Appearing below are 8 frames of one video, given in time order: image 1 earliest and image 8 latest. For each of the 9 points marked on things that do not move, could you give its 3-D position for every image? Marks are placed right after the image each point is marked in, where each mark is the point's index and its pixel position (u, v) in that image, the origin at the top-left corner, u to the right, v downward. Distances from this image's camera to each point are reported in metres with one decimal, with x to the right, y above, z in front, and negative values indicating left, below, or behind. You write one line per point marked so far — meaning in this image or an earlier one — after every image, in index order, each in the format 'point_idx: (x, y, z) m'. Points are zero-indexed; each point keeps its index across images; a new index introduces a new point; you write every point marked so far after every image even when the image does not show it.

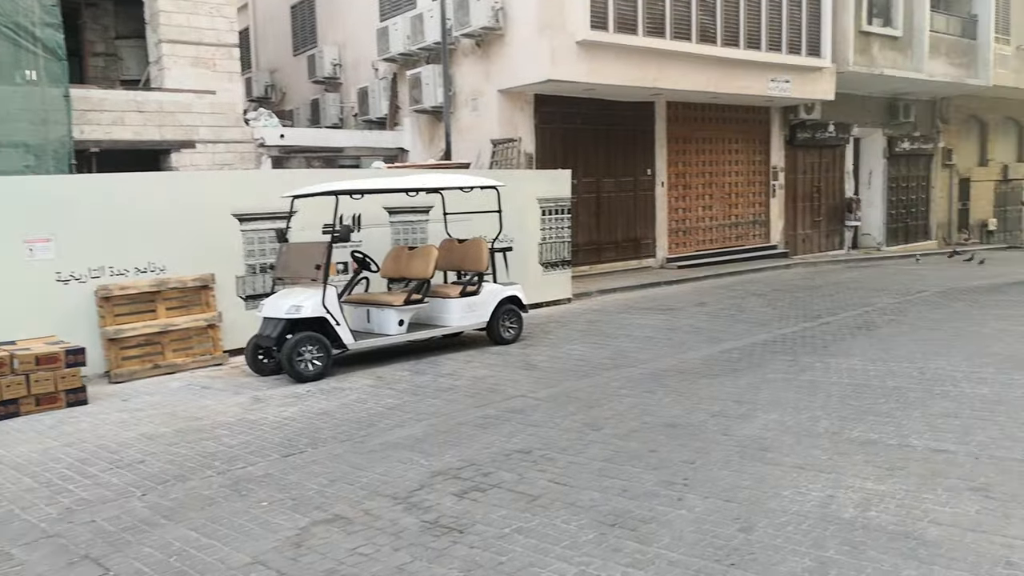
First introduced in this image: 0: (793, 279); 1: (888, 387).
0: (+5.6, +0.2, +16.9) m
1: (+3.0, -0.8, +6.7) m
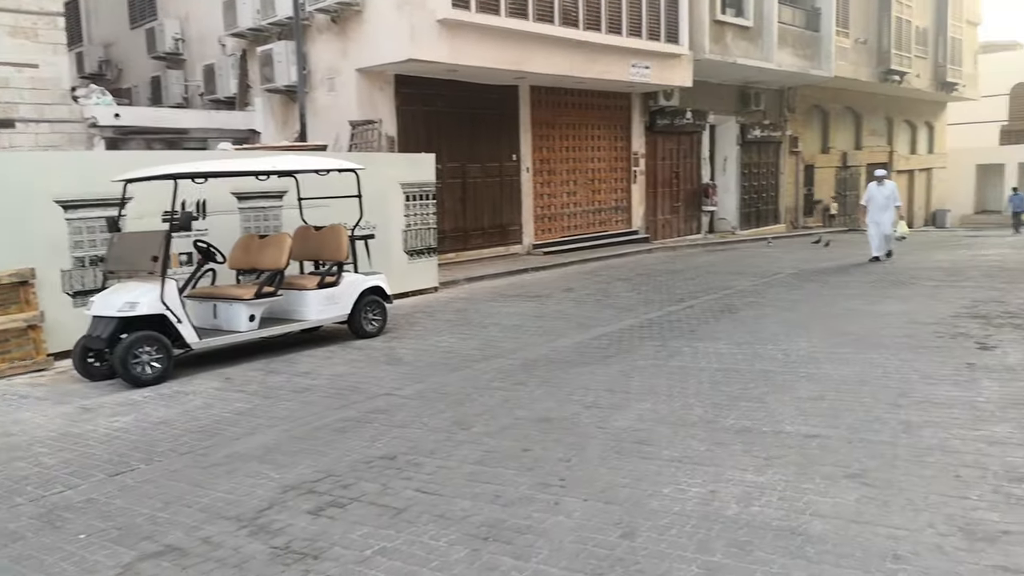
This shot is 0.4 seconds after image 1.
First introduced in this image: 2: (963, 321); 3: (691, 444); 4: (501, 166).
0: (+2.9, +0.5, +17.1) m
1: (+1.9, -0.7, +6.7) m
2: (+4.5, -0.3, +8.4) m
3: (+1.0, -0.9, +4.8) m
4: (-0.2, +2.5, +16.9) m
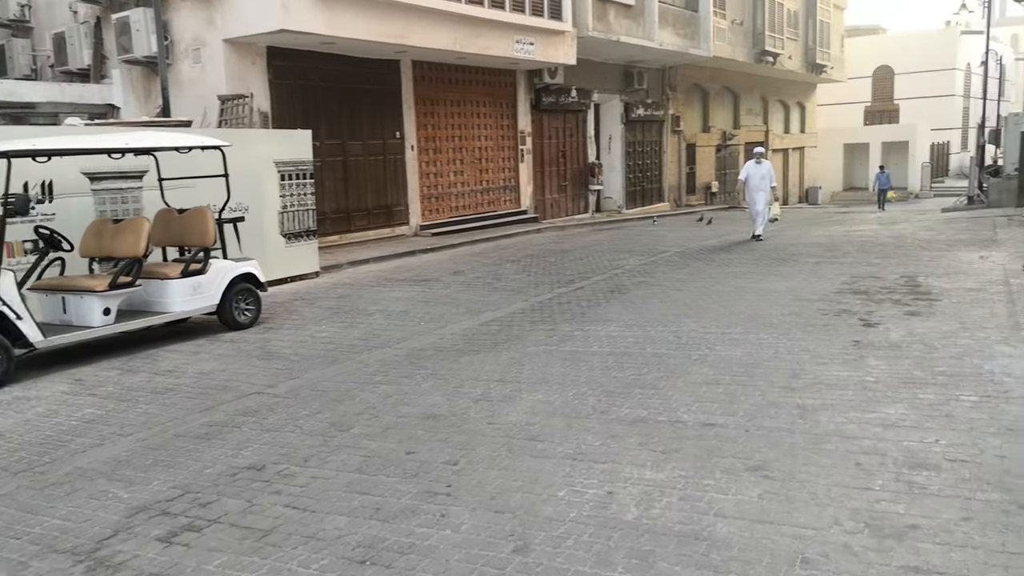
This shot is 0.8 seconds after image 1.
0: (+0.6, +0.9, +17.0) m
1: (+1.1, -0.5, +6.5) m
2: (+3.3, -0.1, +8.5) m
3: (+0.4, -0.8, +4.6) m
4: (-2.5, +2.8, +16.3) m
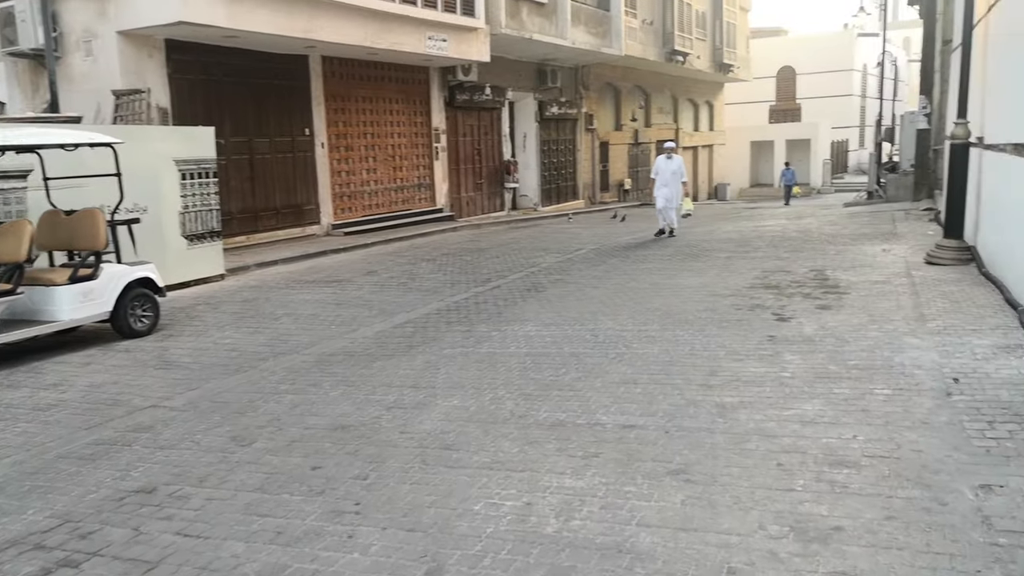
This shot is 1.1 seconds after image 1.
0: (-1.0, +0.9, +16.7) m
1: (+0.4, -0.5, +6.4) m
2: (+2.5, 0.0, +8.6) m
3: (0.0, -0.8, +4.4) m
4: (-4.1, +2.7, +15.8) m
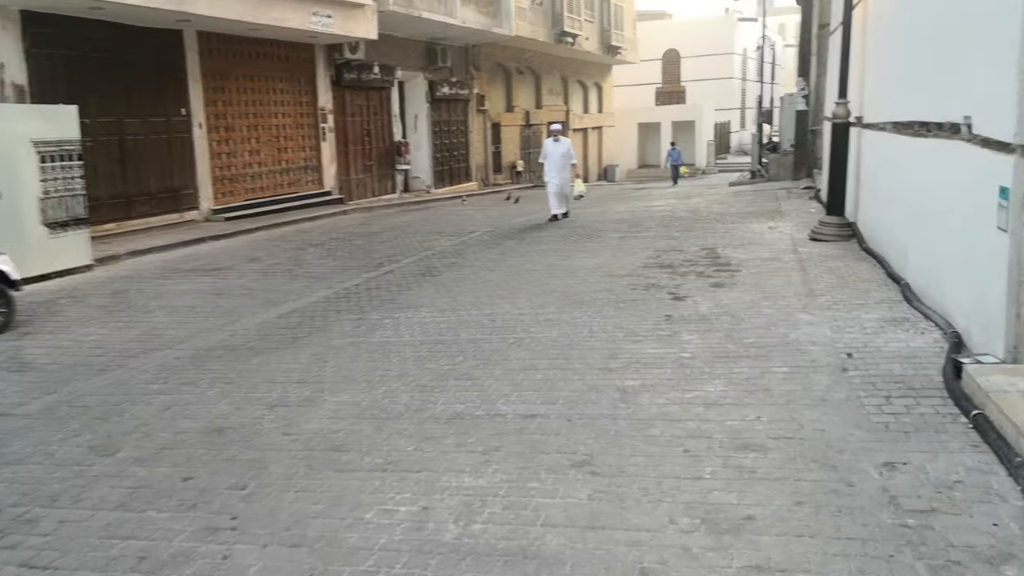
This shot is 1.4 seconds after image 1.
0: (-3.1, +1.2, +16.2) m
1: (-0.4, -0.4, +6.1) m
2: (+1.4, +0.2, +8.5) m
3: (-0.6, -0.7, +4.1) m
4: (-6.1, +2.9, +14.8) m
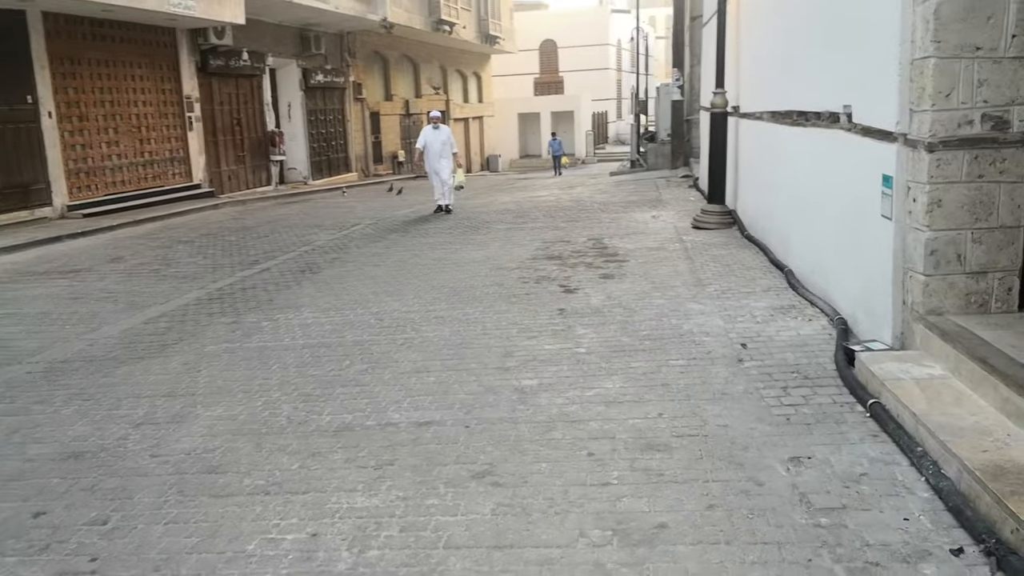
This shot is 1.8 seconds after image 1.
0: (-5.3, +1.2, +15.3) m
1: (-1.1, -0.4, +5.8) m
2: (+0.3, +0.2, +8.4) m
3: (-1.0, -0.8, +3.7) m
4: (-8.1, +2.9, +13.6) m
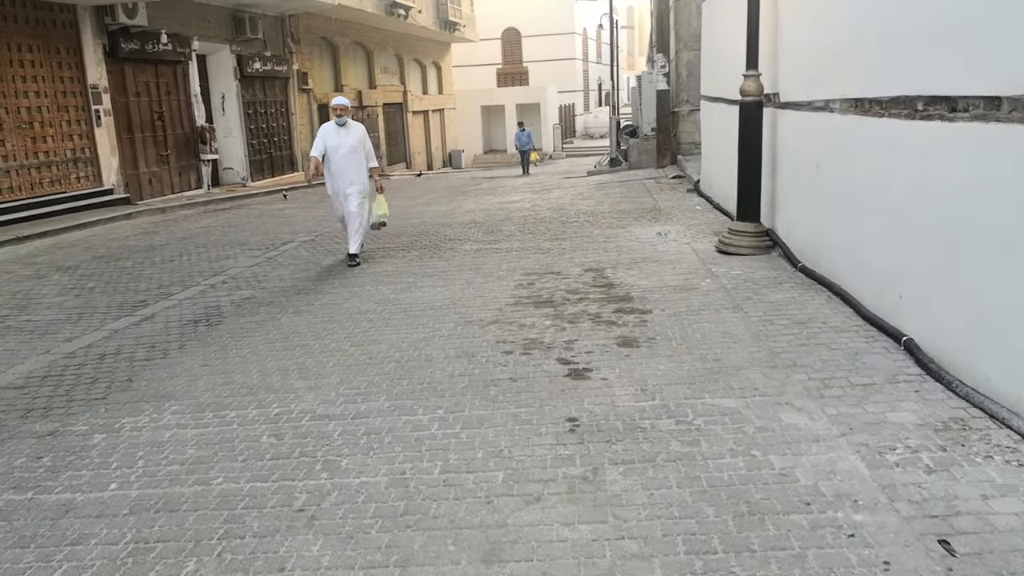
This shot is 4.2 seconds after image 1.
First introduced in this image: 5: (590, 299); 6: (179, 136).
0: (-5.8, +0.8, +12.7) m
1: (-1.2, -0.8, +3.3) m
2: (+0.1, -0.2, +6.0) m
3: (-1.0, -1.2, +1.3) m
4: (-8.5, +2.4, +10.8) m
5: (+0.6, -0.1, +6.3) m
6: (-7.3, +3.3, +18.5) m
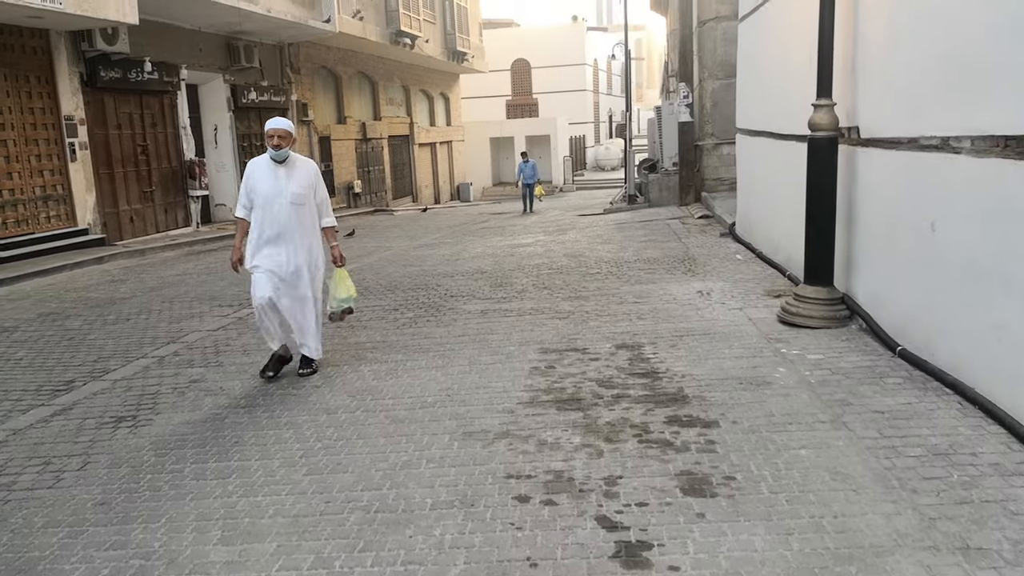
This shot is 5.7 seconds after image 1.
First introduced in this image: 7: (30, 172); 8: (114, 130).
0: (-5.6, 0.0, +11.3) m
1: (-1.1, -1.3, +1.8) m
2: (+0.2, -0.7, +4.5) m
3: (-1.0, -1.6, -0.3) m
4: (-8.4, +1.7, +9.4) m
5: (+0.7, -0.6, +4.8) m
6: (-7.1, +2.4, +17.2) m
7: (-7.8, +1.9, +13.6) m
8: (-7.4, +2.9, +15.7) m
